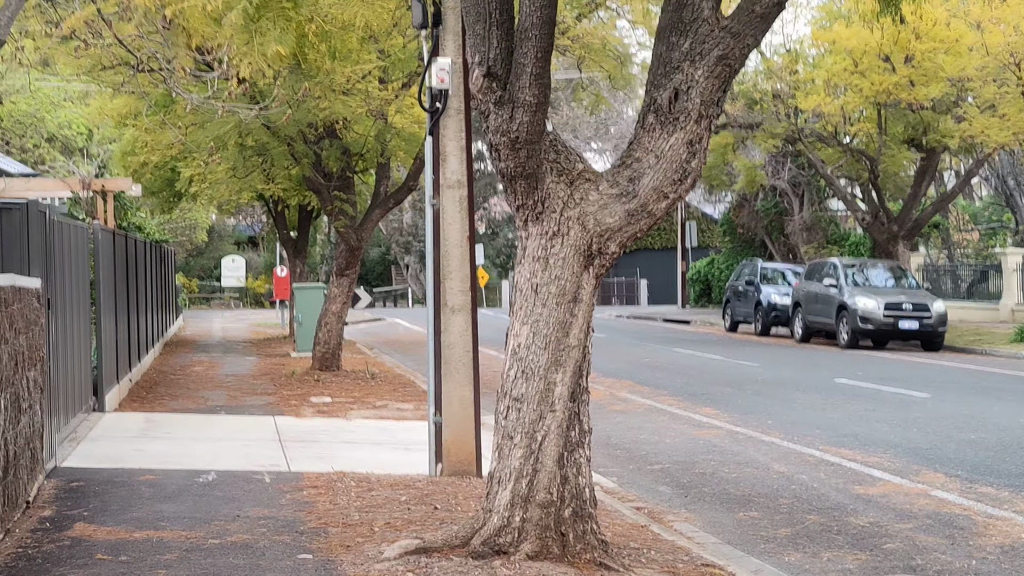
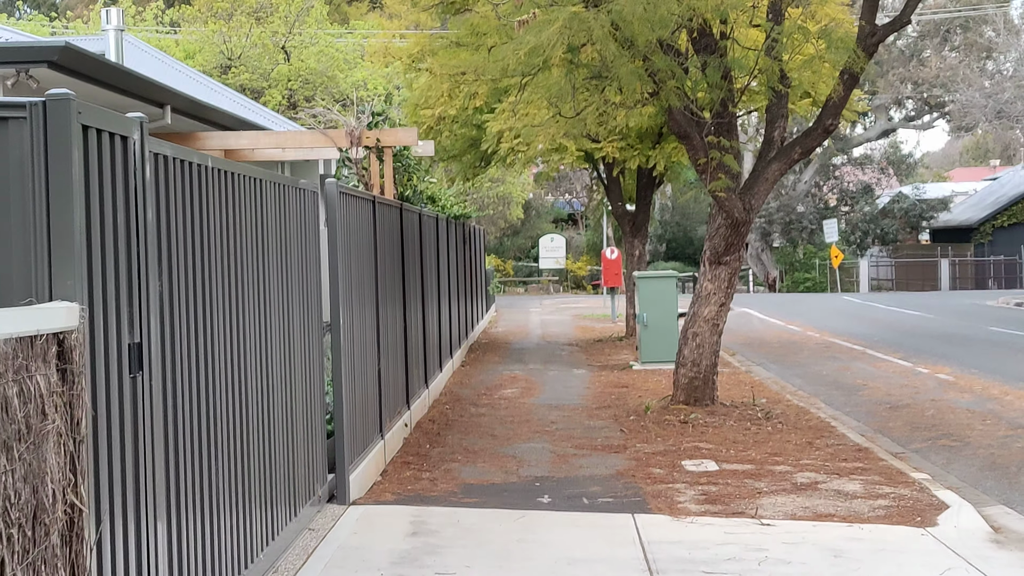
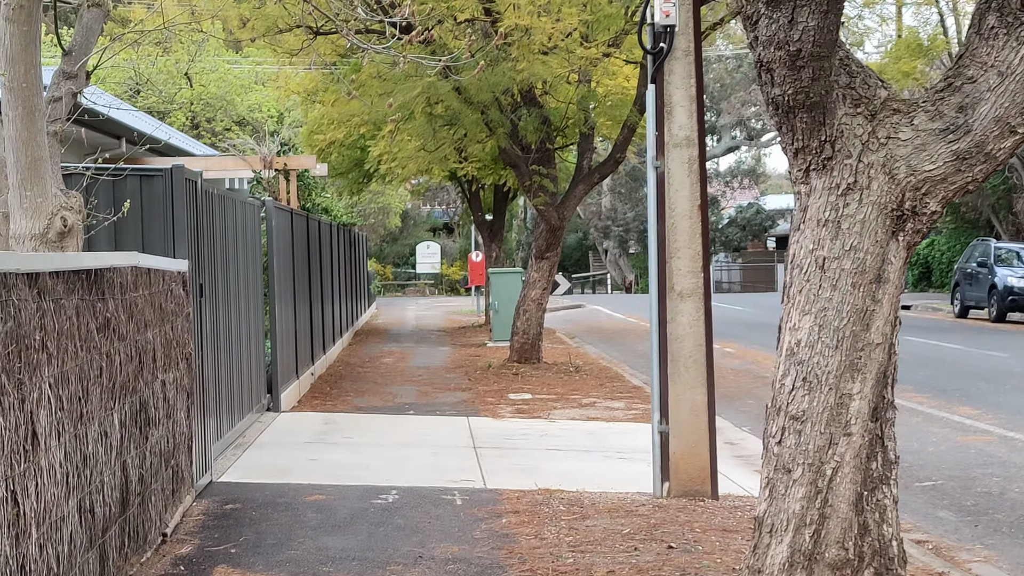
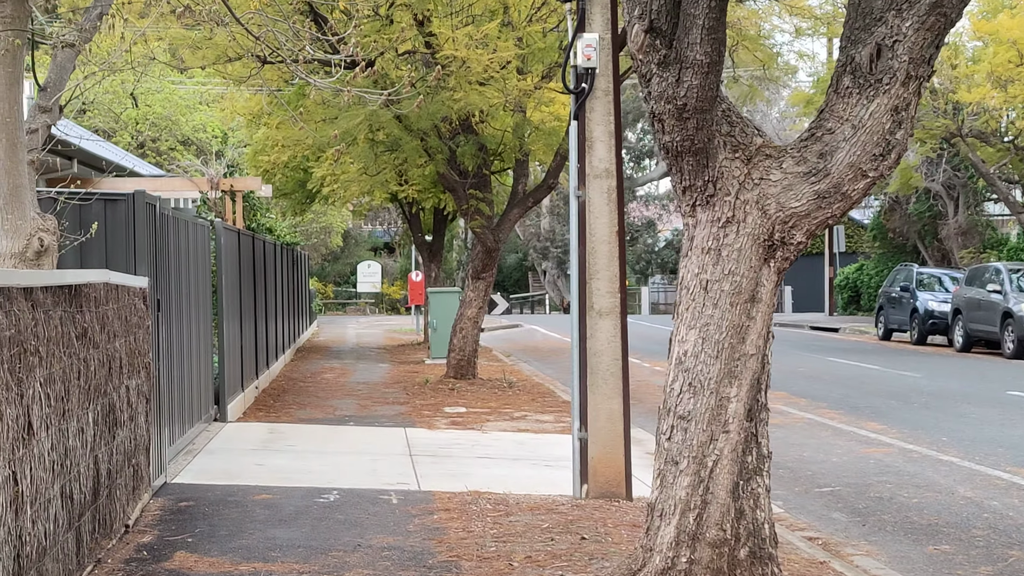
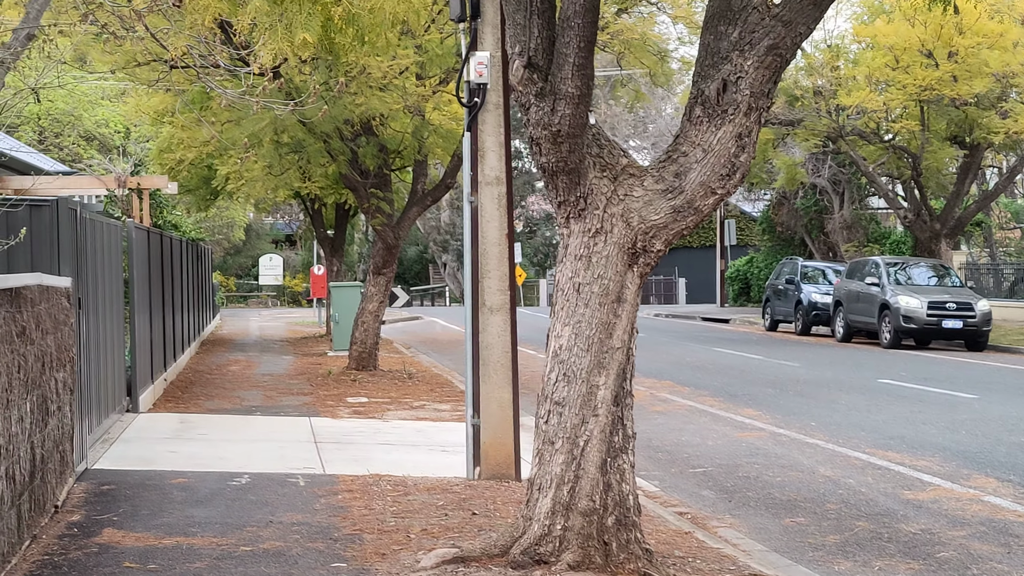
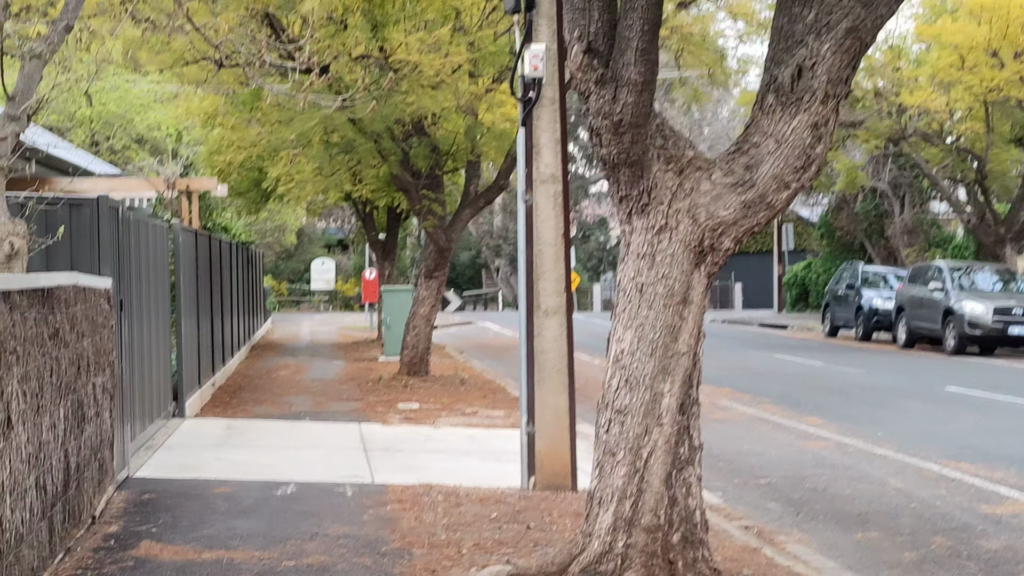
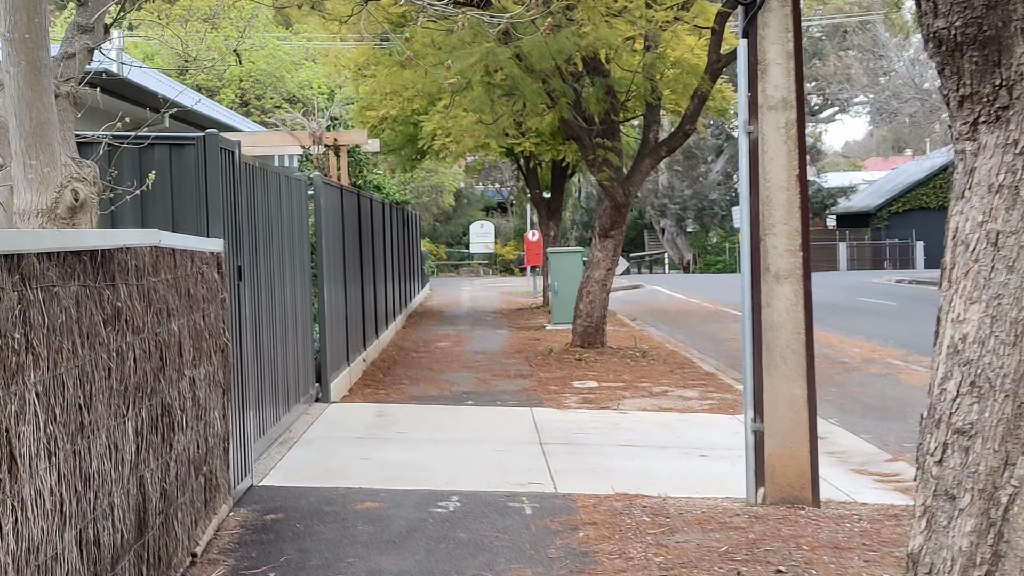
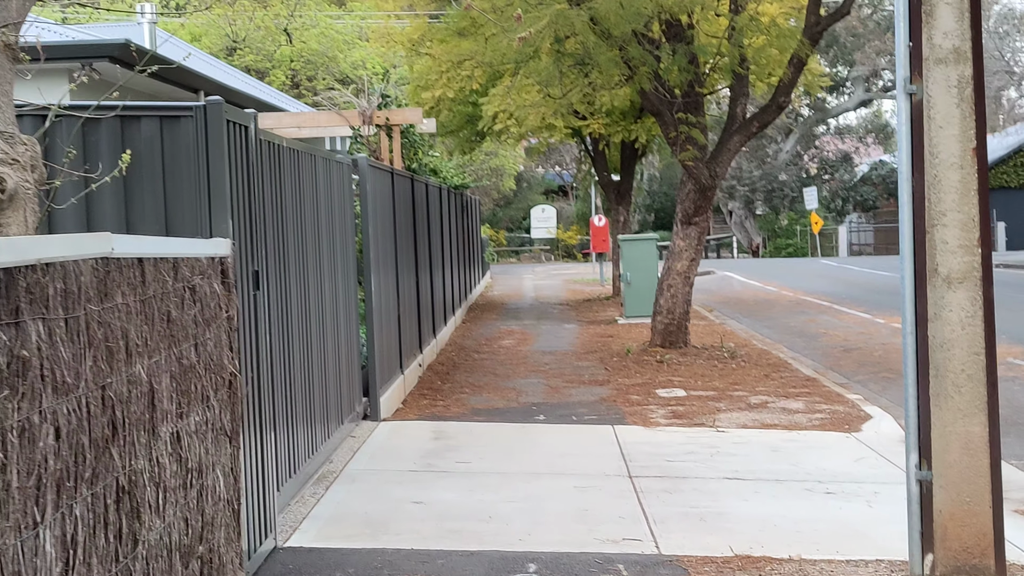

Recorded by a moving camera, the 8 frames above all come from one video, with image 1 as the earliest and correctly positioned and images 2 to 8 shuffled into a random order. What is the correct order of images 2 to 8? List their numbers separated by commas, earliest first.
5, 6, 4, 3, 7, 8, 2
